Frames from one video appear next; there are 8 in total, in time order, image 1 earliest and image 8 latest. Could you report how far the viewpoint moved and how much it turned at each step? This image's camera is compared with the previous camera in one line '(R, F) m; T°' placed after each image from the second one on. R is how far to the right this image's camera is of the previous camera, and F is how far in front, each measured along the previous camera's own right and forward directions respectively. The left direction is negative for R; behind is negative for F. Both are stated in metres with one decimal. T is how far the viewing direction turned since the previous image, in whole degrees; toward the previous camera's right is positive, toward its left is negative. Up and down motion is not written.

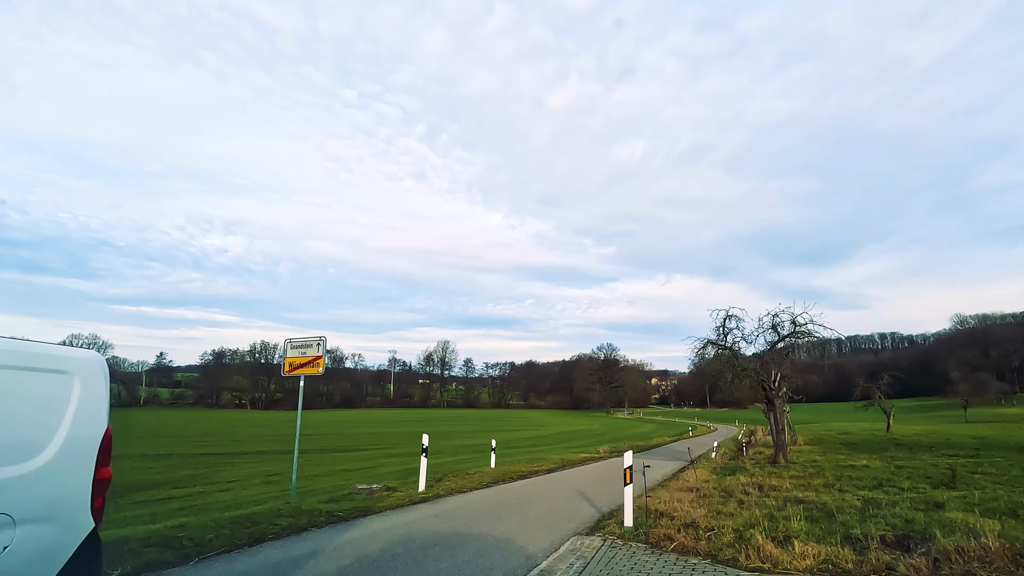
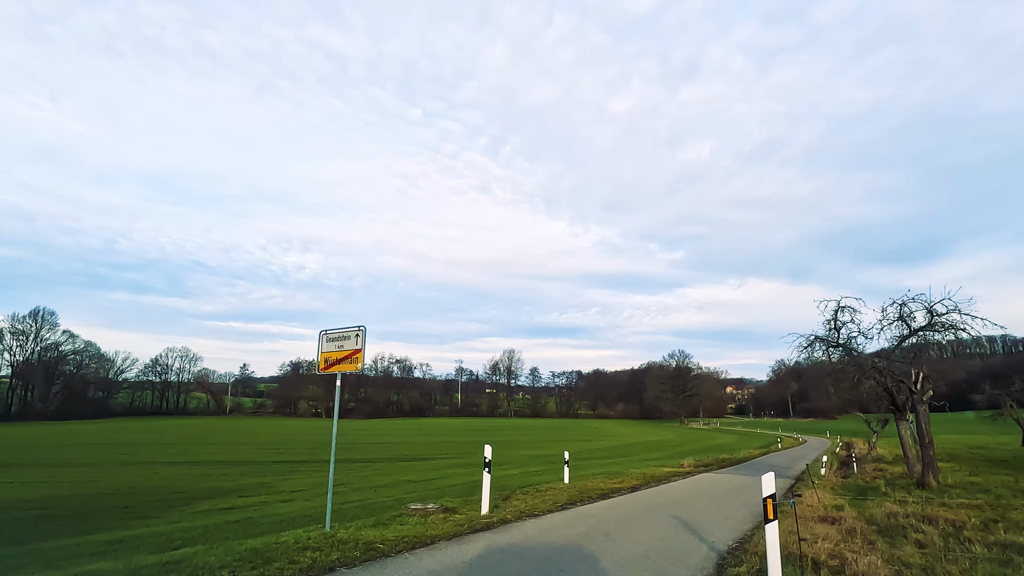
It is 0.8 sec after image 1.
(-0.2, +1.5) m; -7°
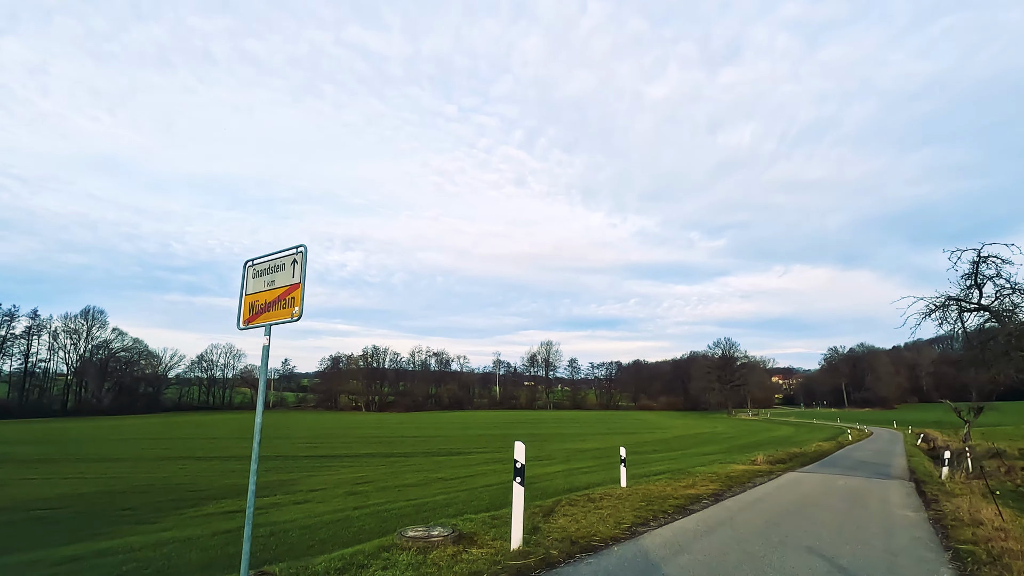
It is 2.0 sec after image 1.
(0.0, +2.5) m; -4°
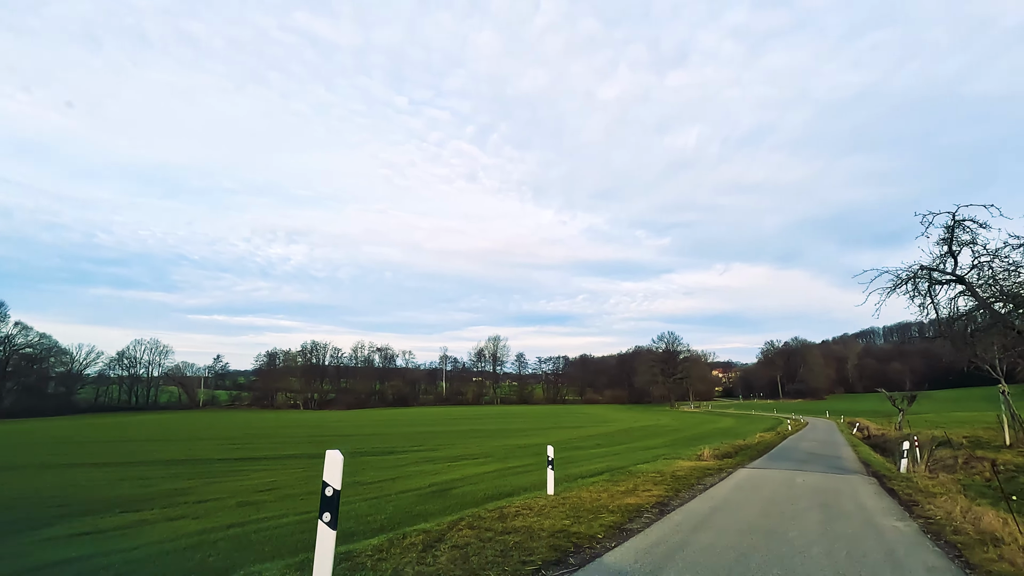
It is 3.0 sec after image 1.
(+0.7, +1.9) m; +5°
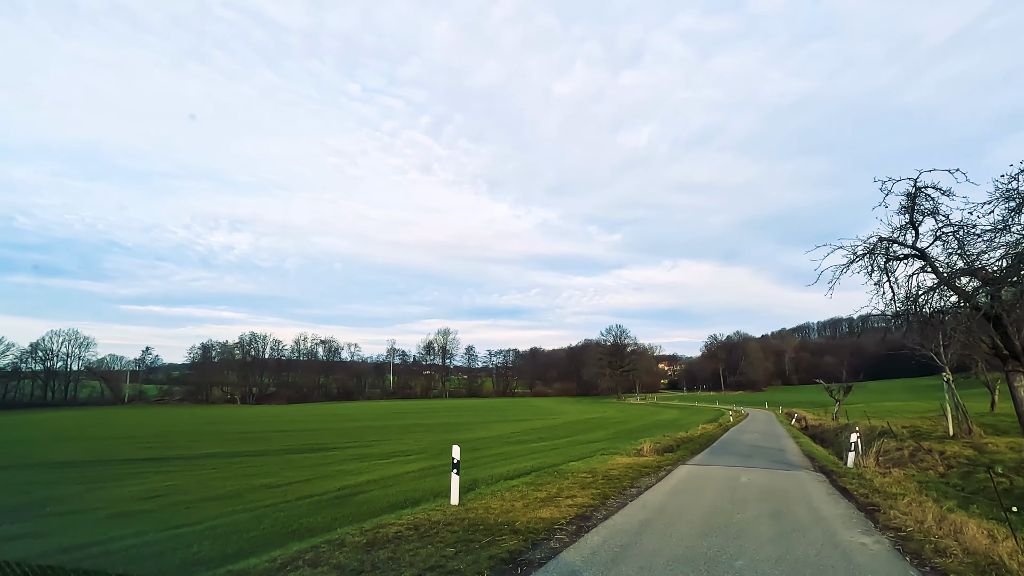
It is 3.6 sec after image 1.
(+0.7, +1.5) m; +5°
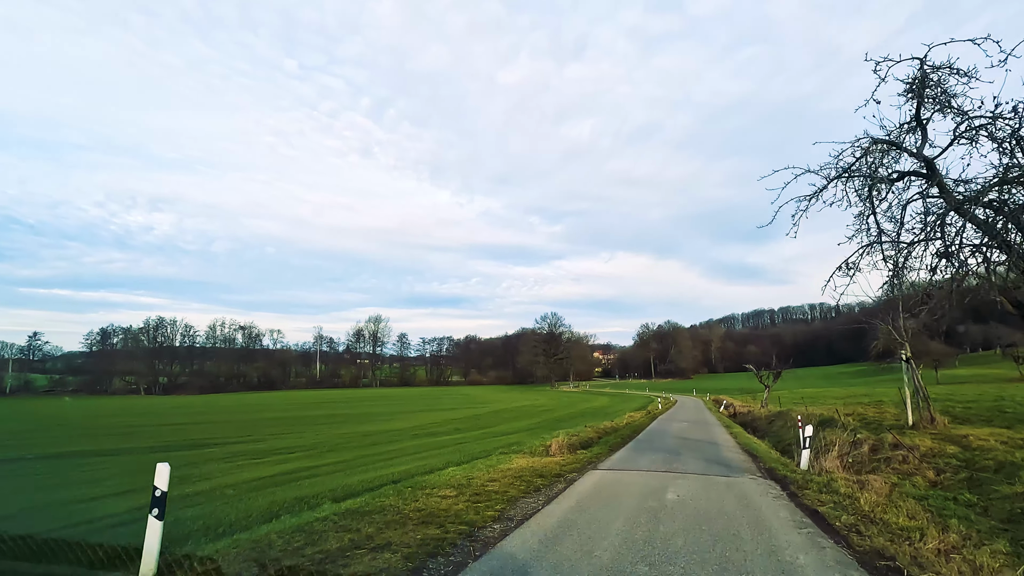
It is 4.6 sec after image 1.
(+1.3, +2.9) m; +6°
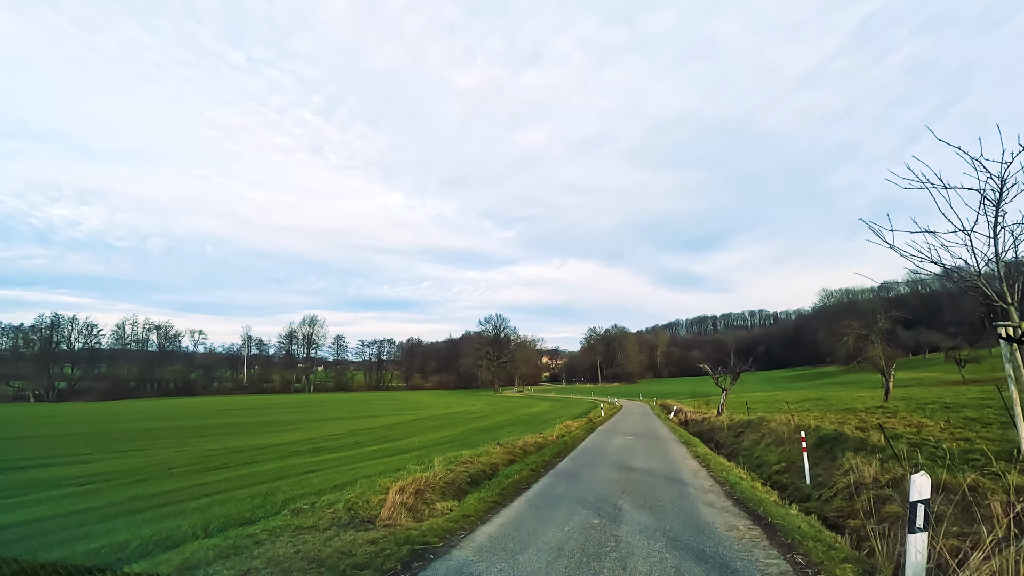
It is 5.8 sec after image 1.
(+1.6, +5.0) m; +5°
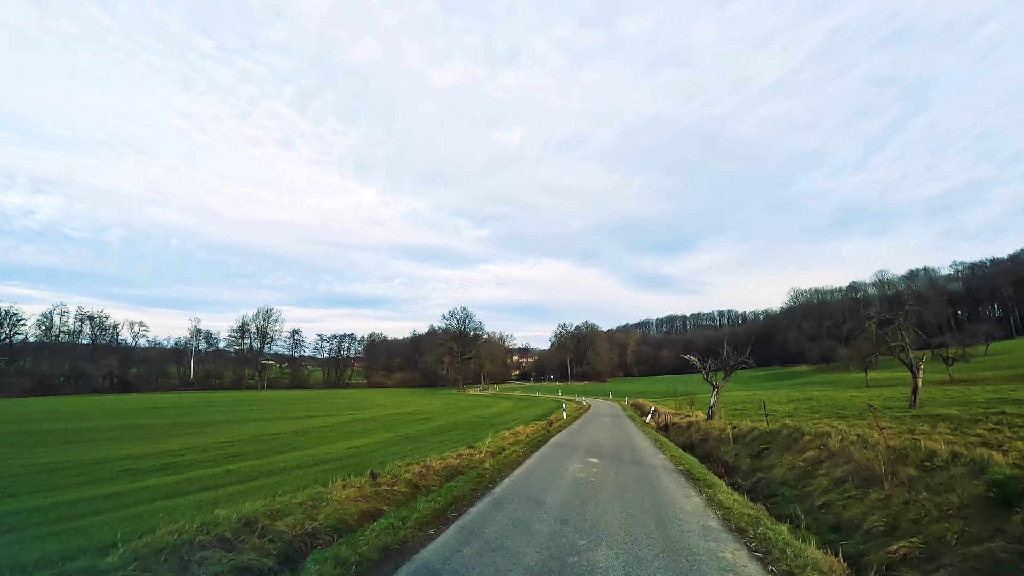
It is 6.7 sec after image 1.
(+1.3, +5.4) m; +3°
